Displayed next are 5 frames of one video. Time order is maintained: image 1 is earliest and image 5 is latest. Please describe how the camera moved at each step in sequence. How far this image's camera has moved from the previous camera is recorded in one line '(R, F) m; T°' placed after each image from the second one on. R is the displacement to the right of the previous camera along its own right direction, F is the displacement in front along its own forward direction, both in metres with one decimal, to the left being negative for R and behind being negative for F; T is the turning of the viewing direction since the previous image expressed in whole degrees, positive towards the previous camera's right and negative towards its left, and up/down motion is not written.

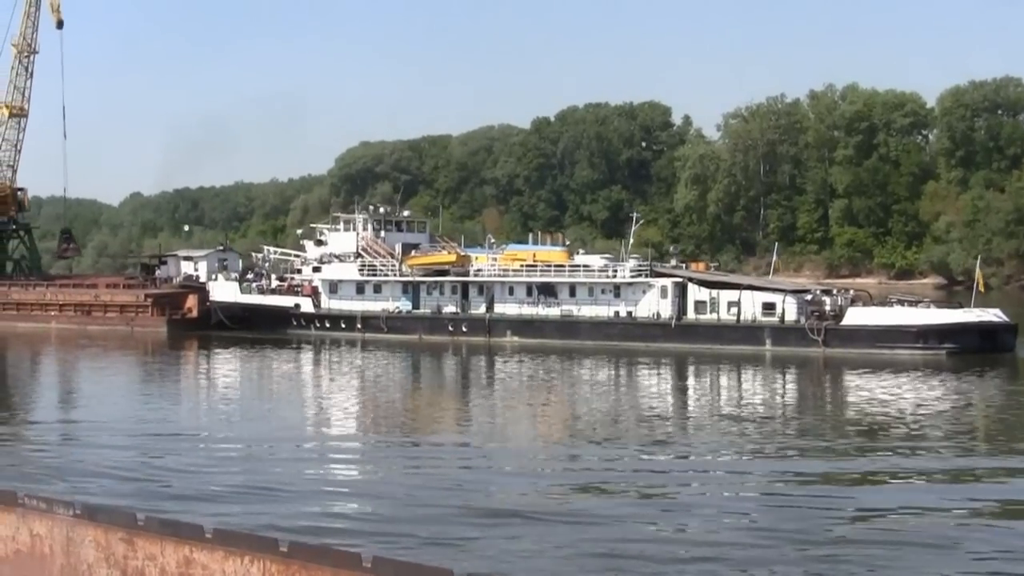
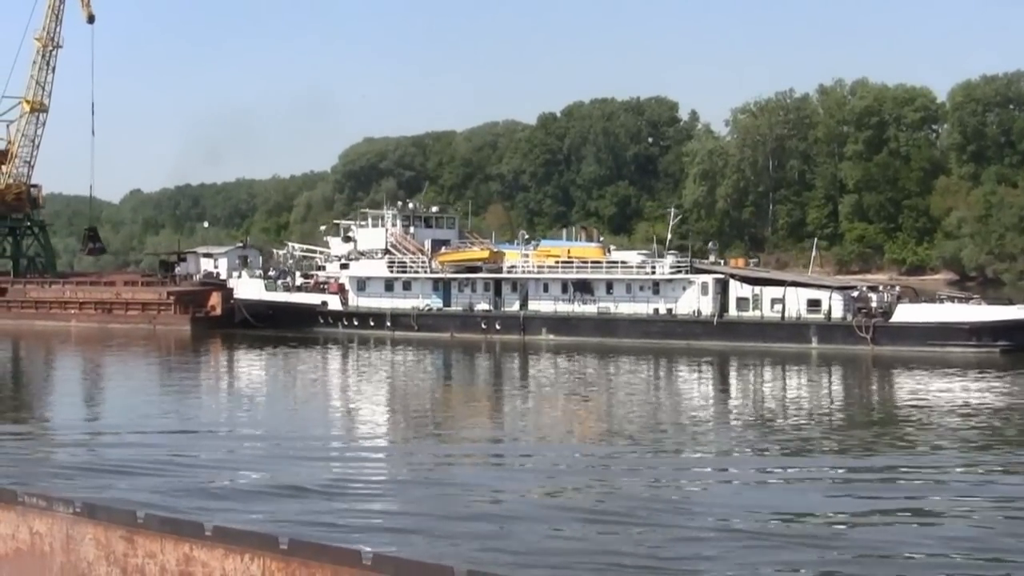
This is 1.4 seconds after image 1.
(-0.7, +0.5) m; 0°
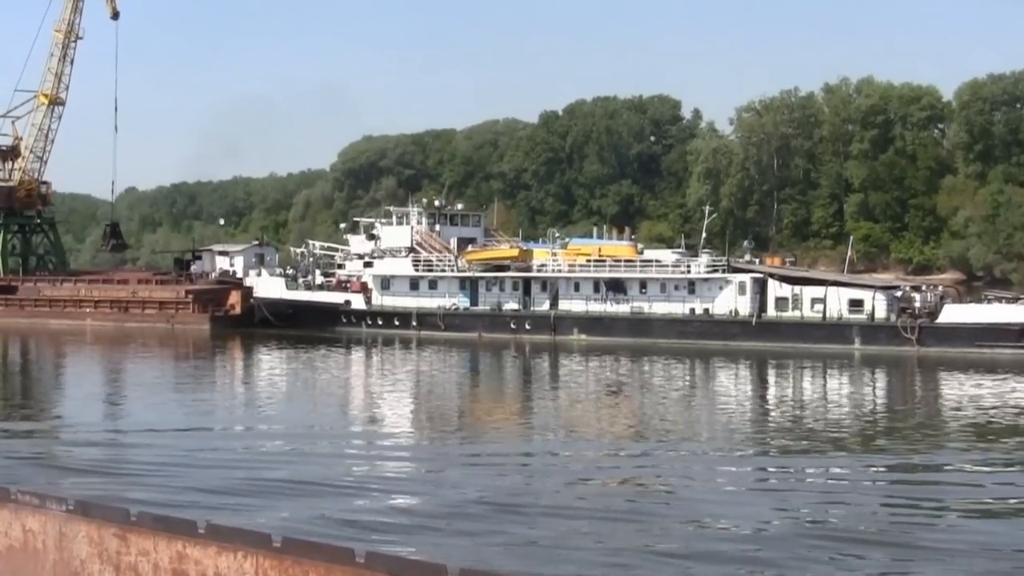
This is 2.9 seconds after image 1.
(-0.7, +0.5) m; 0°
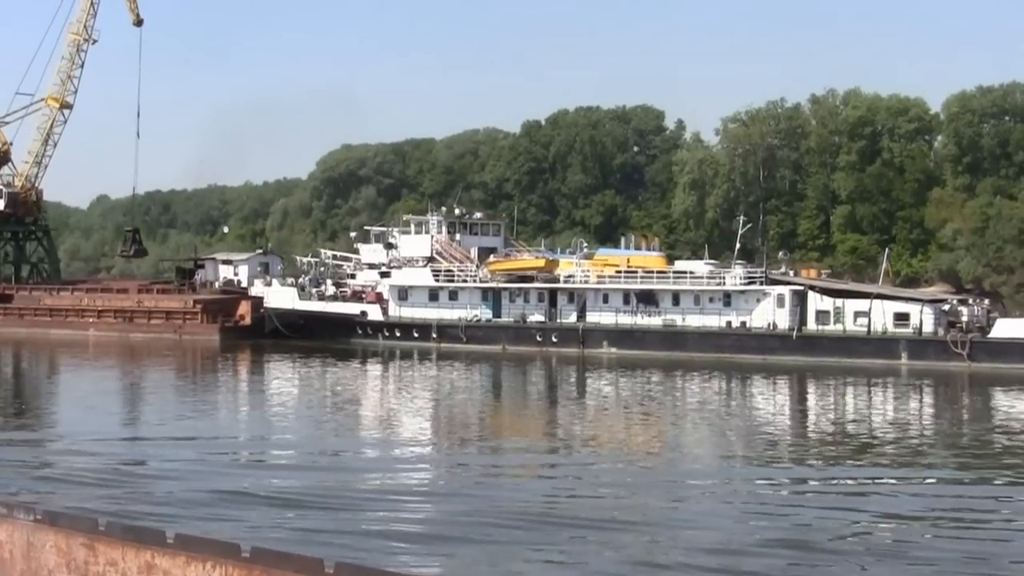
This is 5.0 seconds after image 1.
(-1.1, +0.8) m; +1°
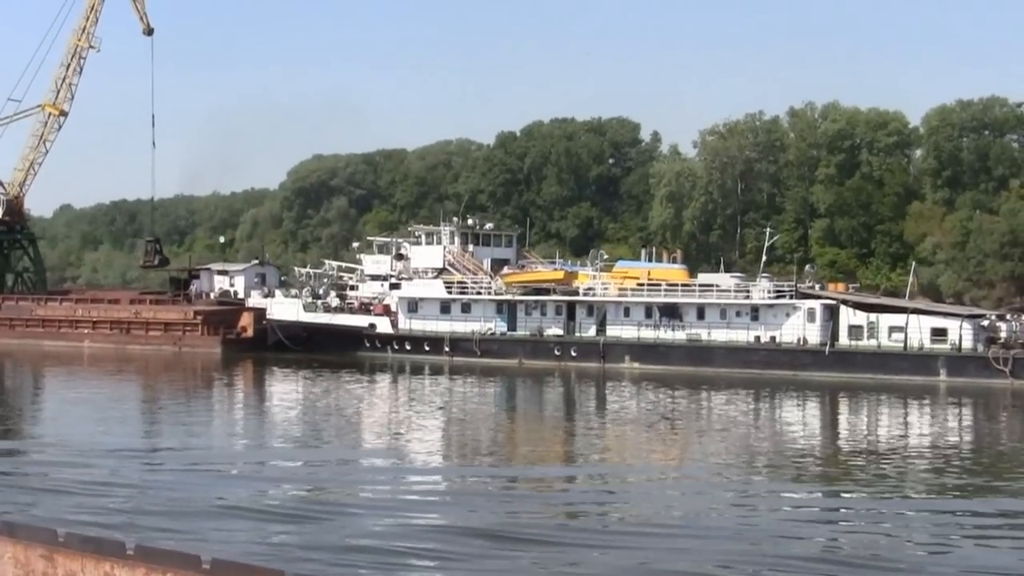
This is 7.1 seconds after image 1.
(-1.0, +0.8) m; +2°
